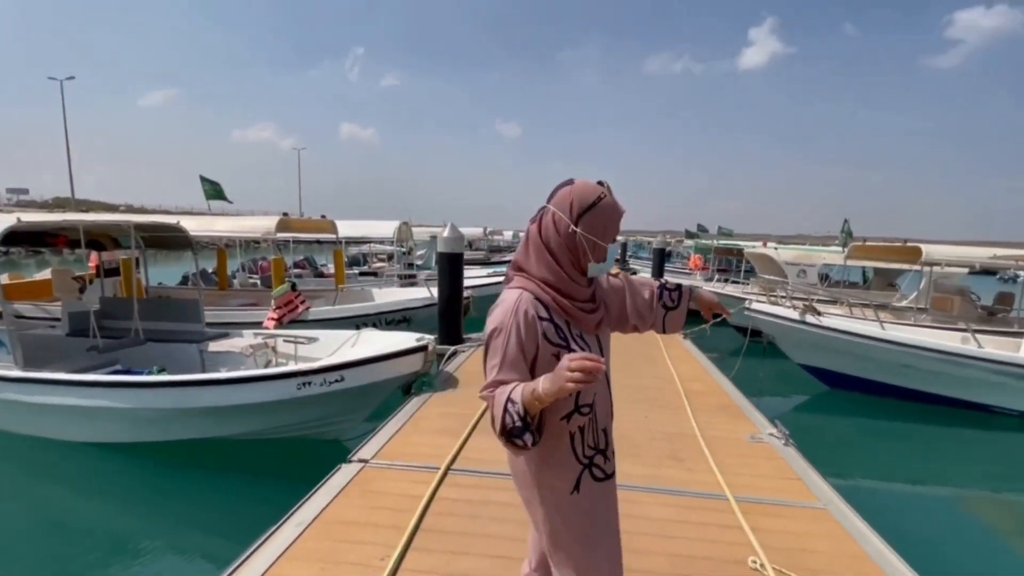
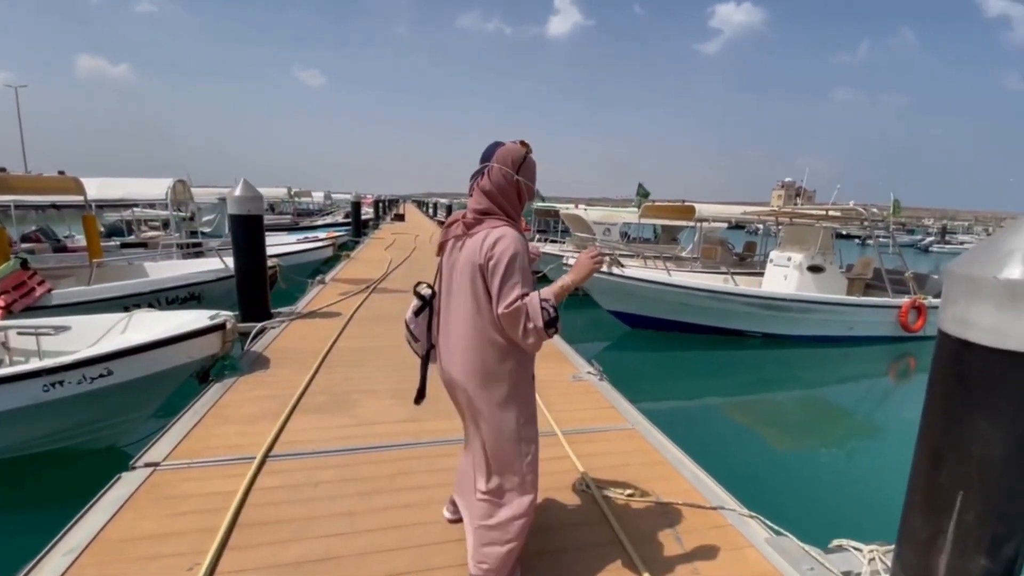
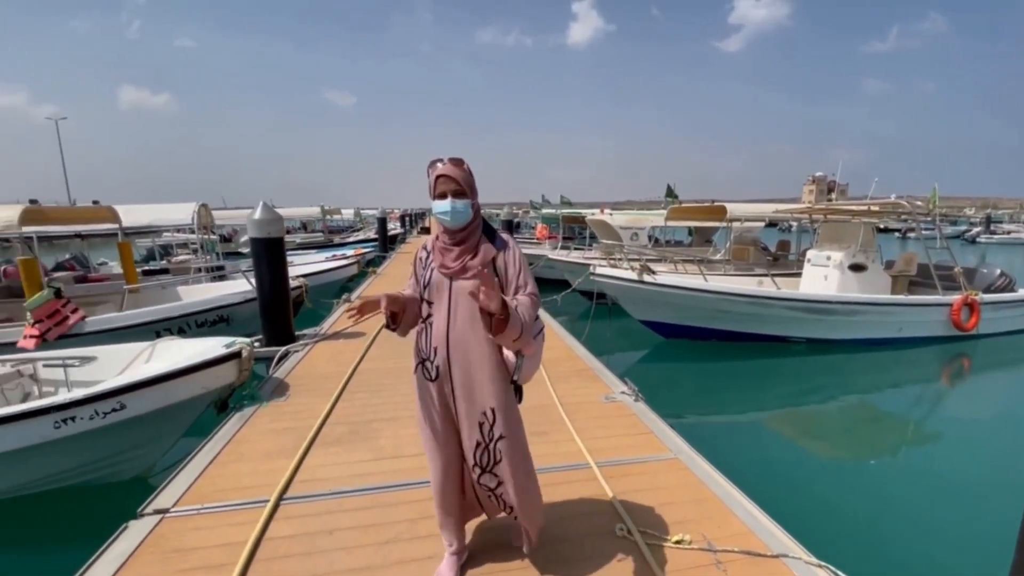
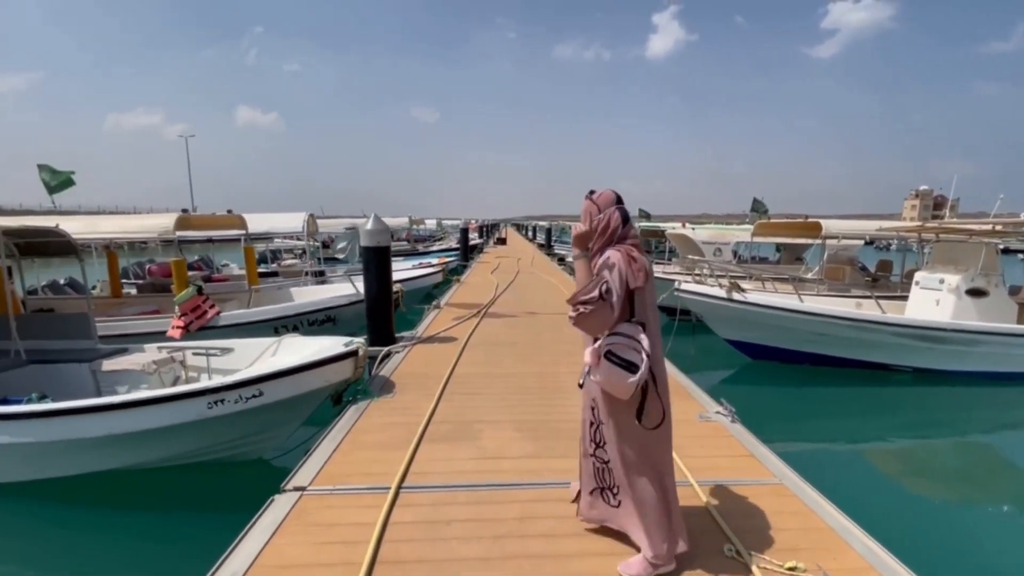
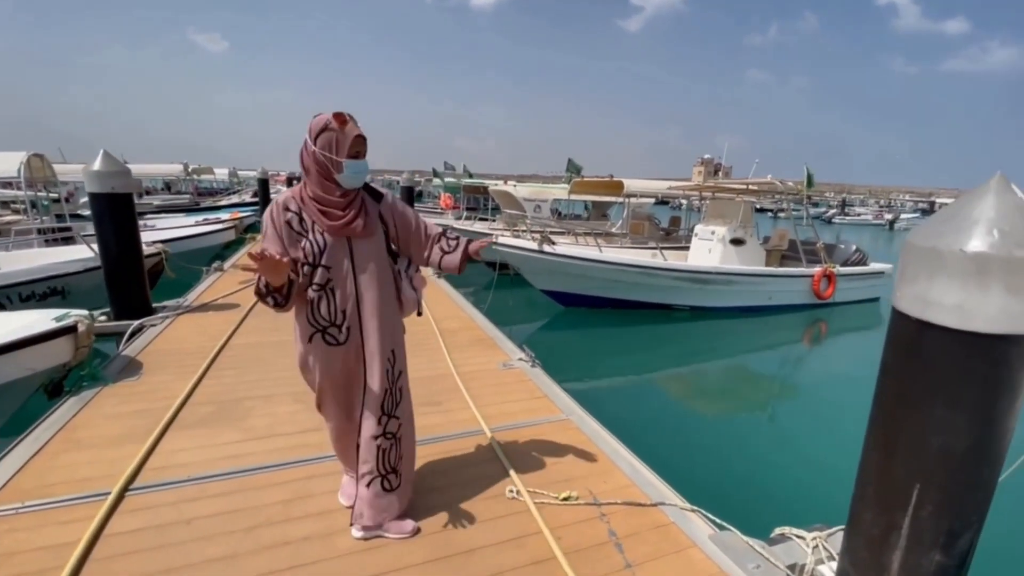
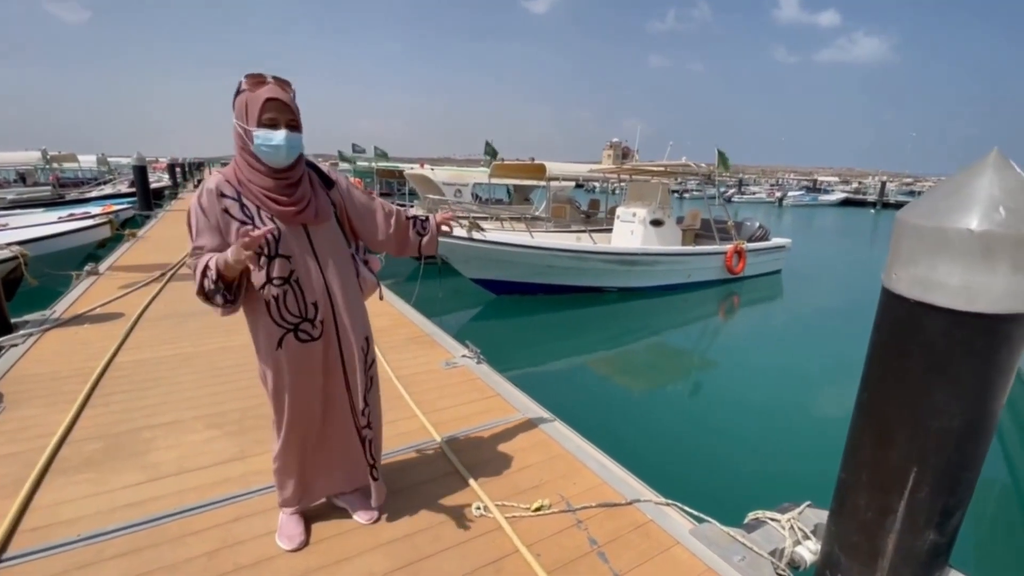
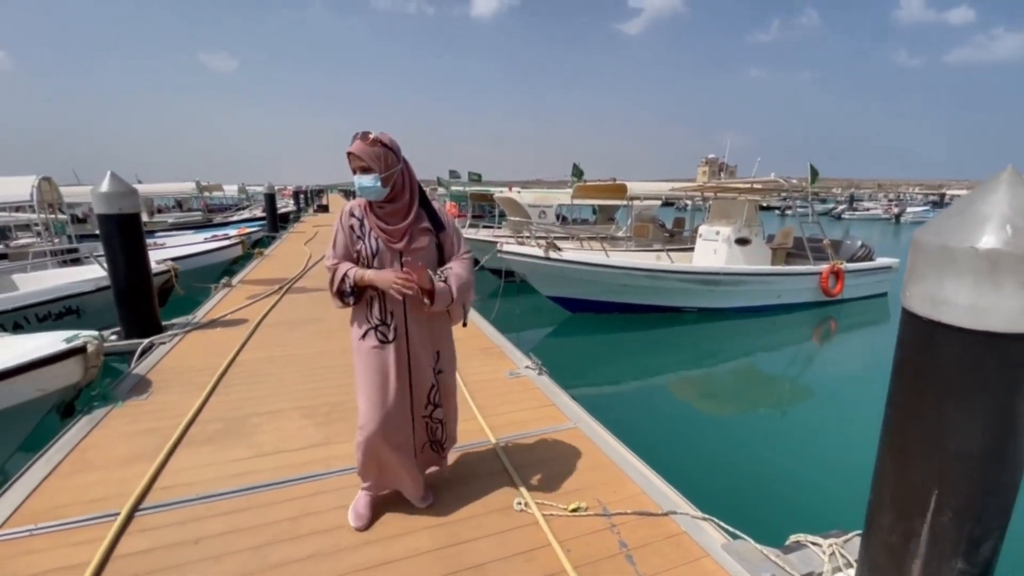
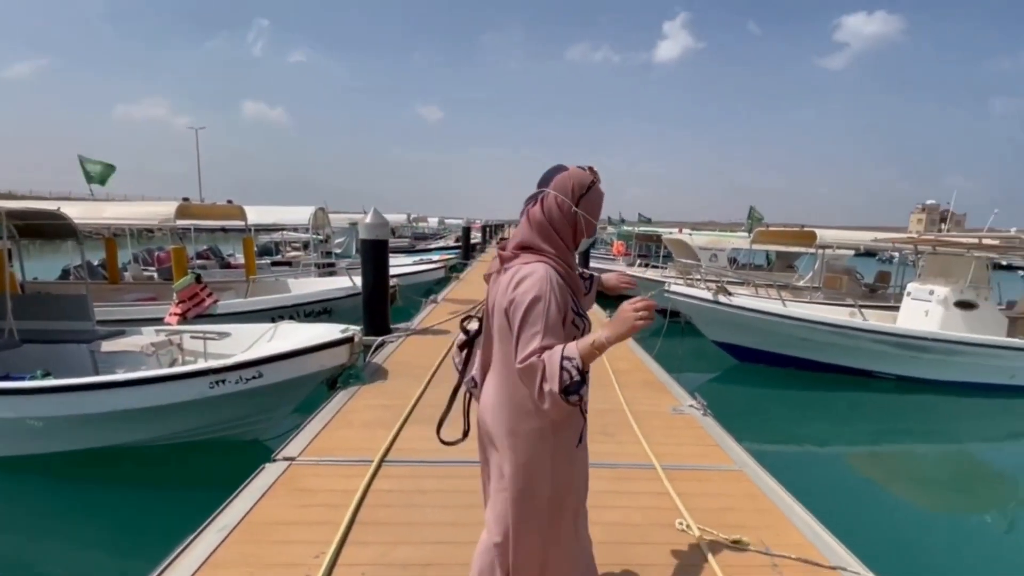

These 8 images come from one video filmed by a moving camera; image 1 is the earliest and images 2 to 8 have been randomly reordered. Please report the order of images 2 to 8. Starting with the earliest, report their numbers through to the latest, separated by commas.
8, 2, 5, 6, 7, 3, 4
